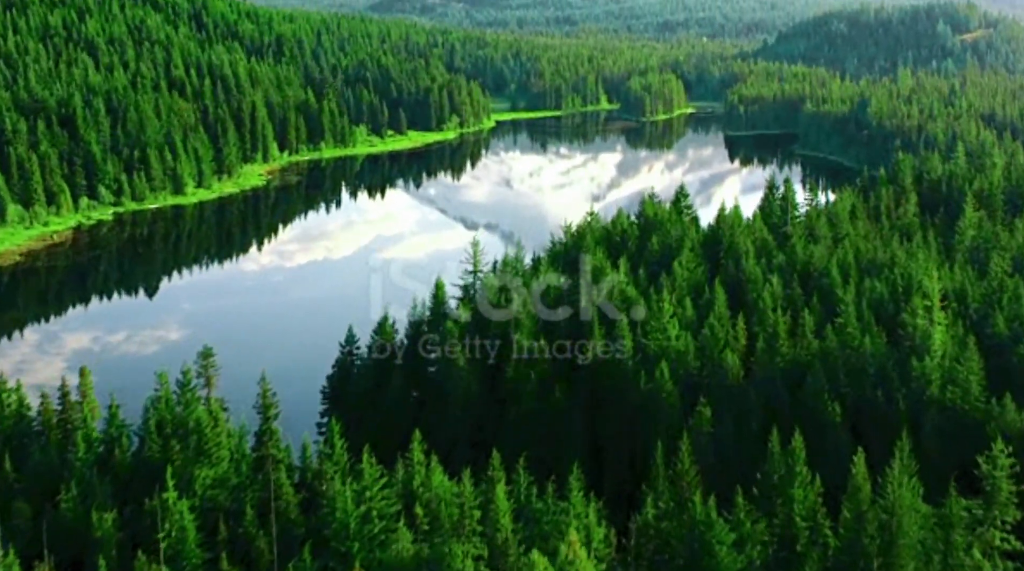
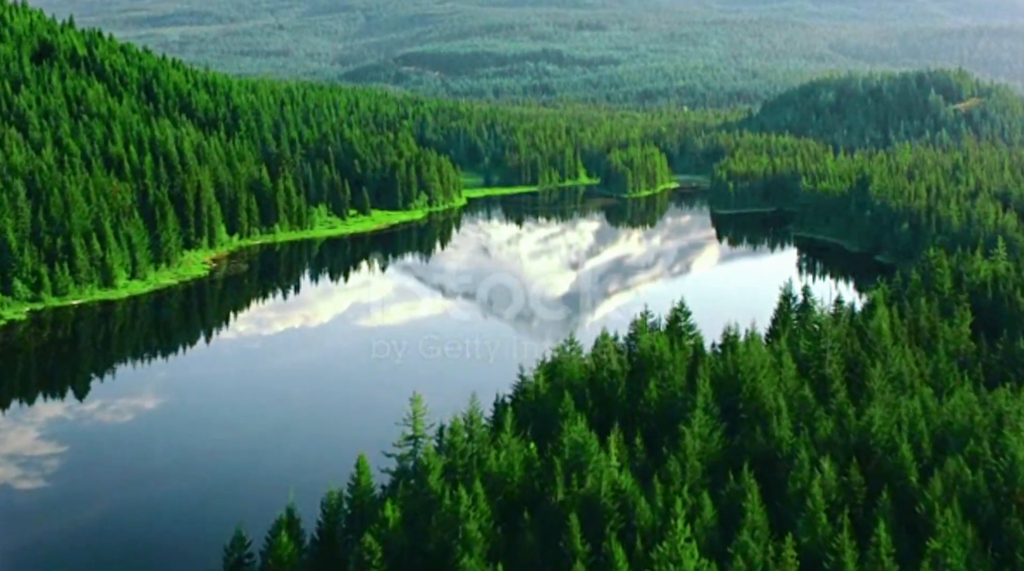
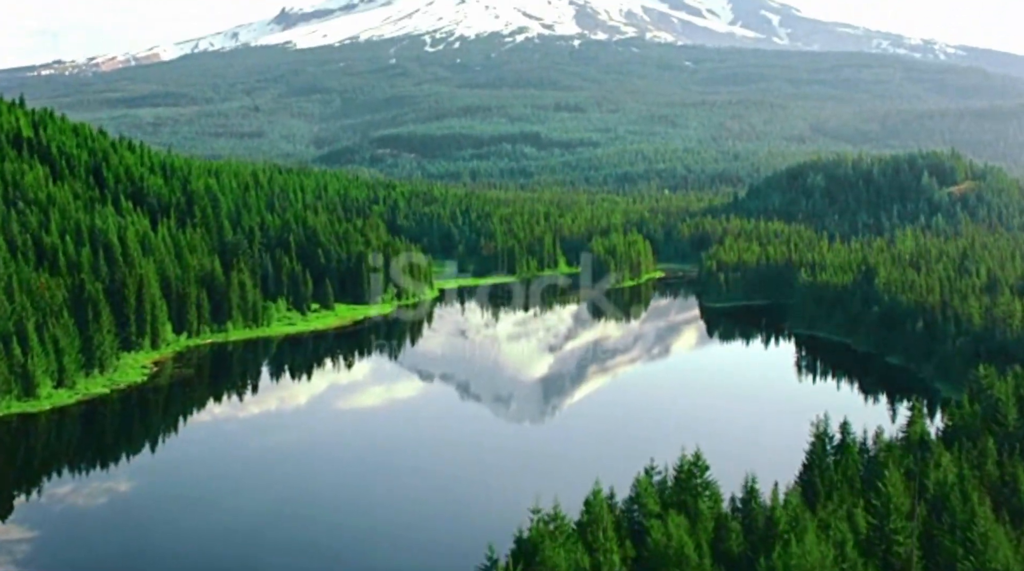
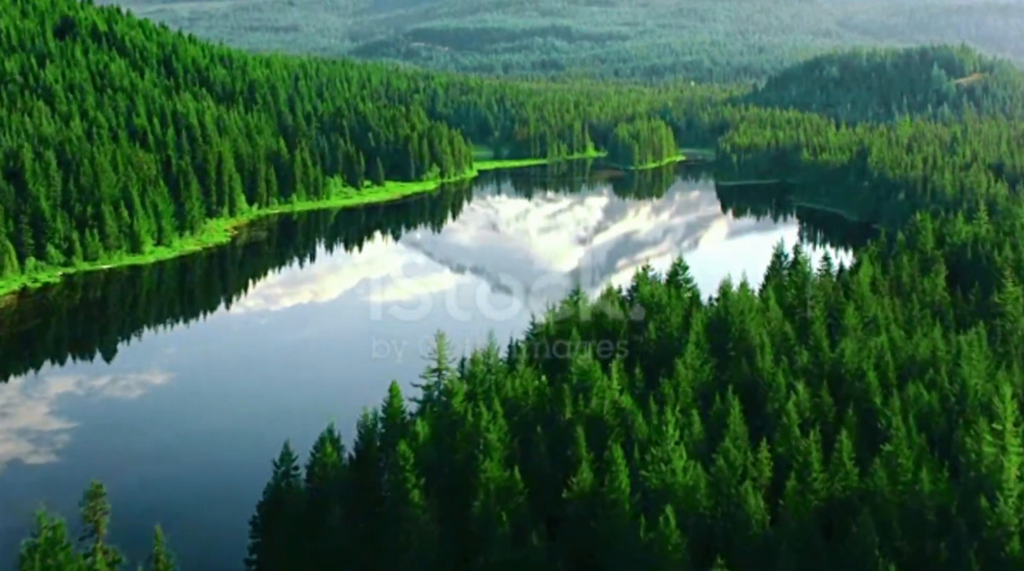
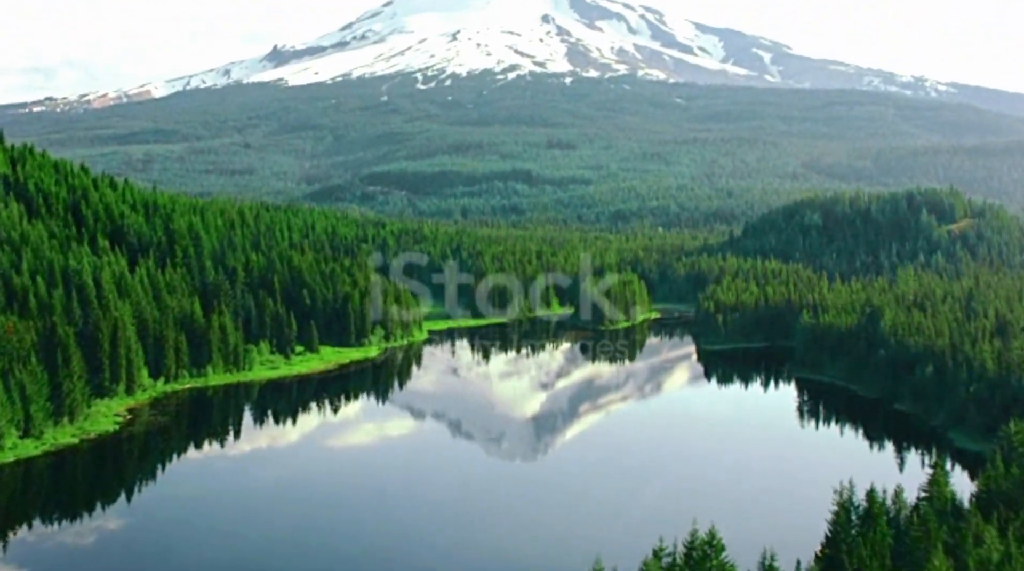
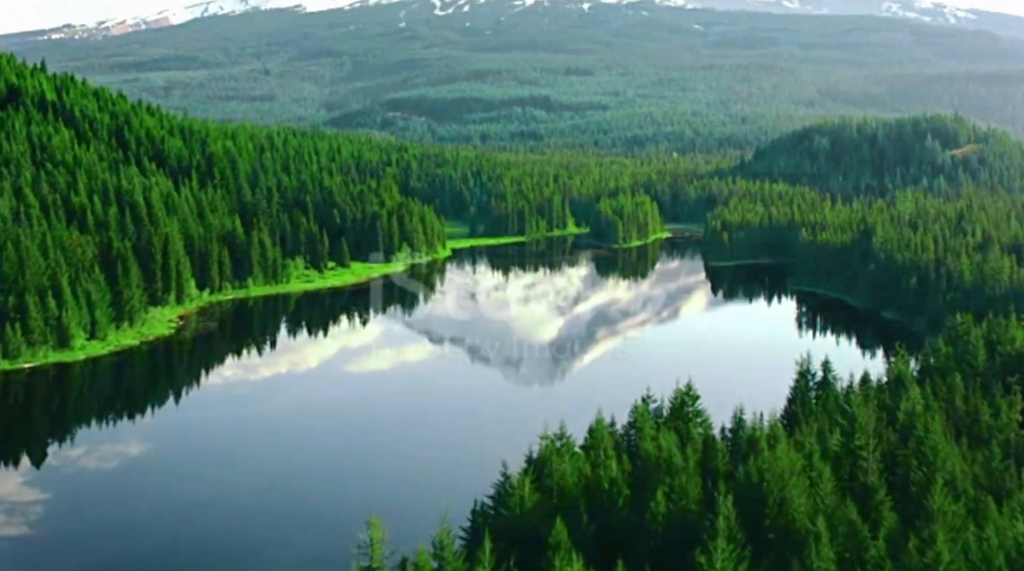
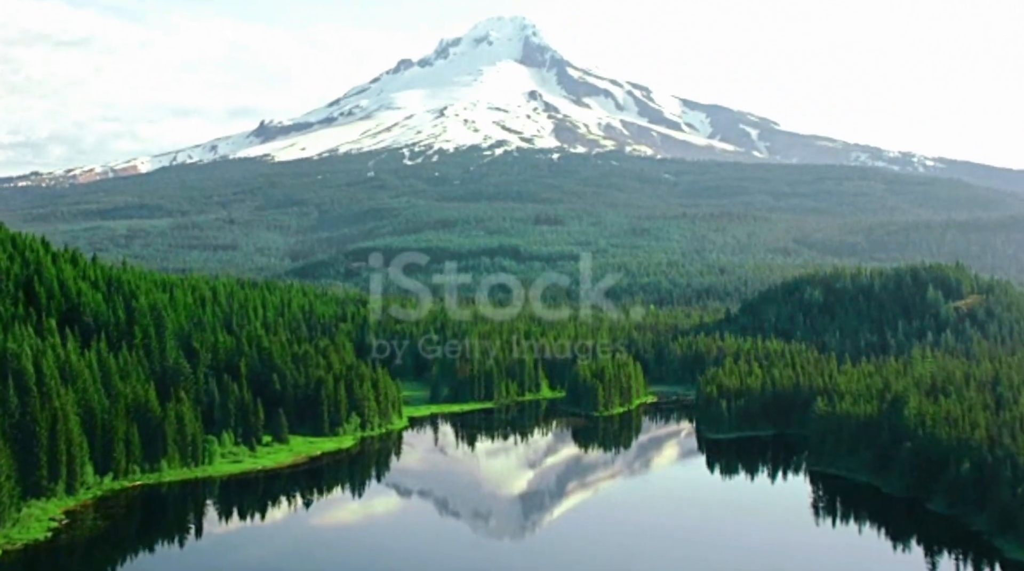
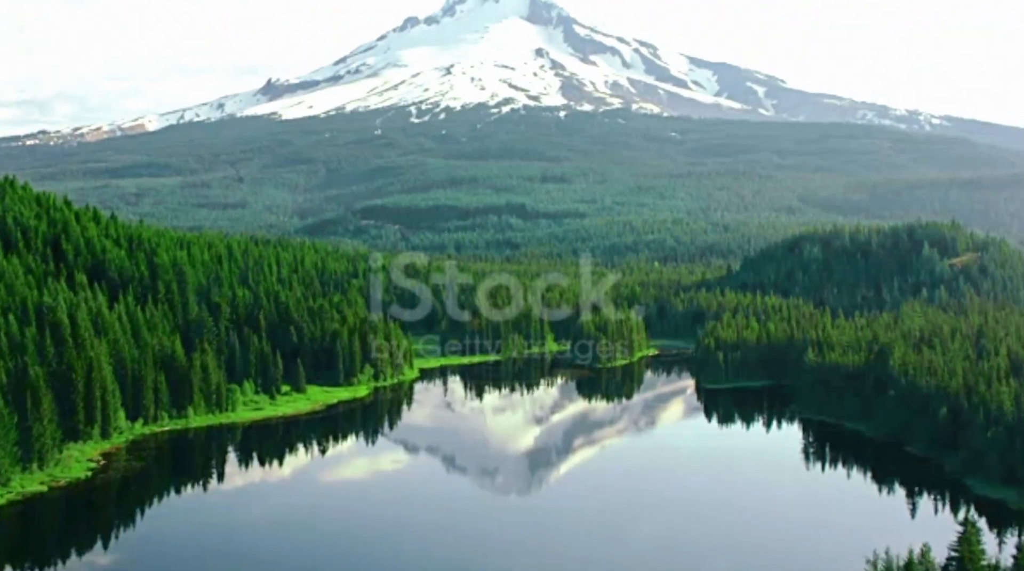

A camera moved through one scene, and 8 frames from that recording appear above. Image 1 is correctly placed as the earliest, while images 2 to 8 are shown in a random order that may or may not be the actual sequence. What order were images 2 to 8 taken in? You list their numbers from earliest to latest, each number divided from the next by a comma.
4, 2, 6, 3, 5, 8, 7
